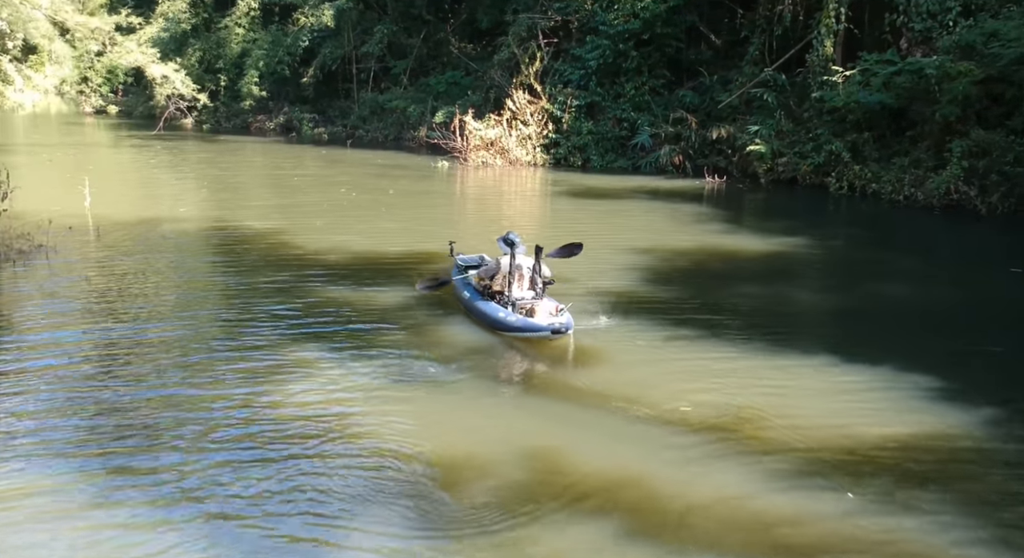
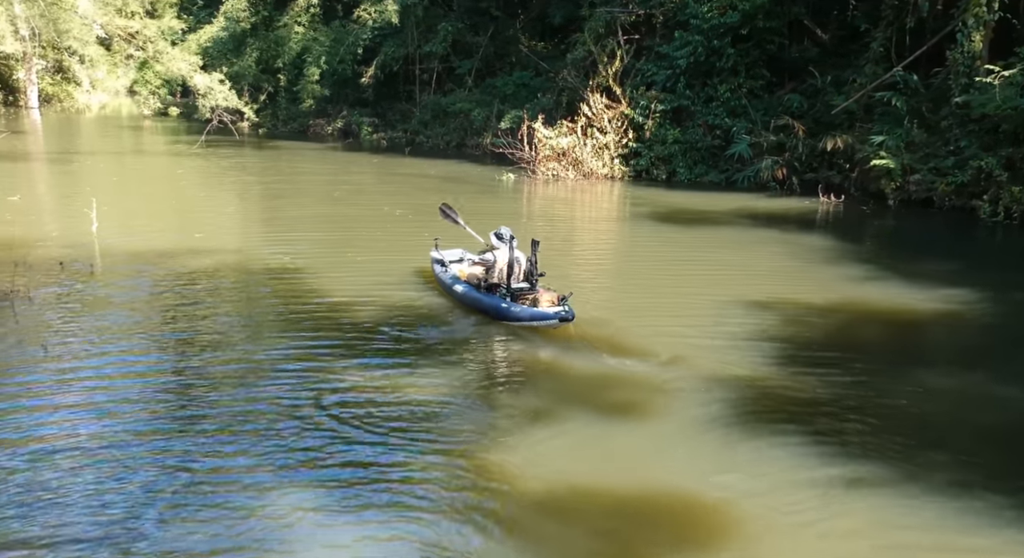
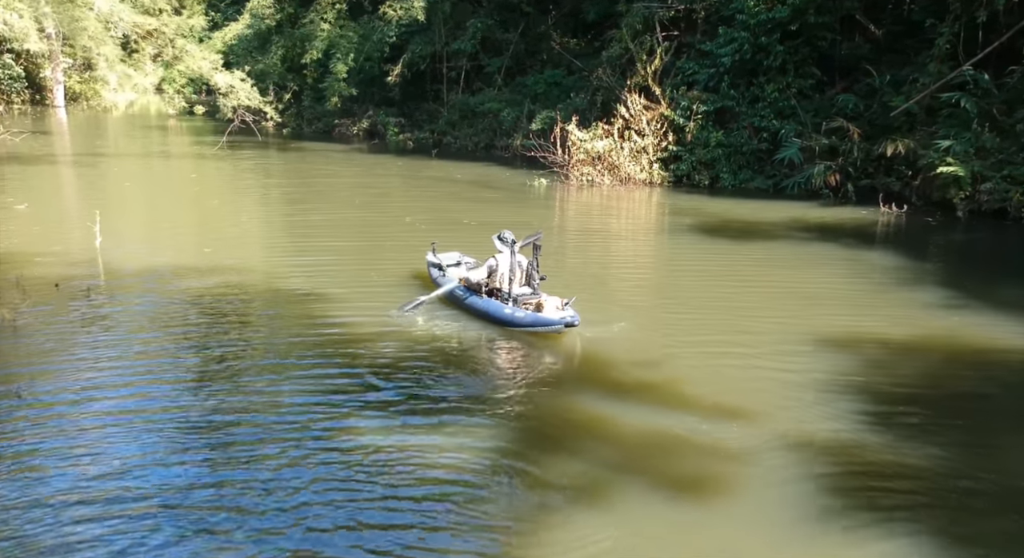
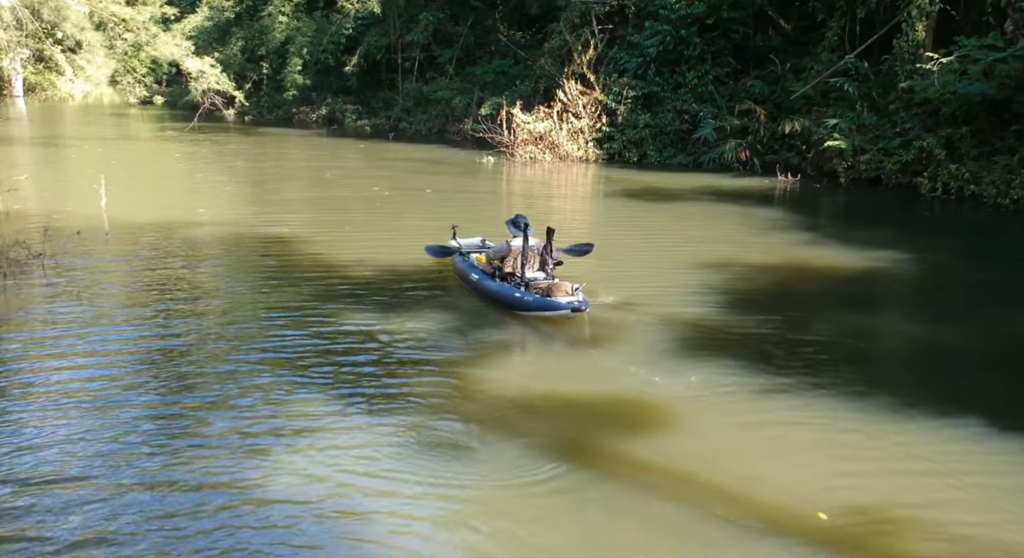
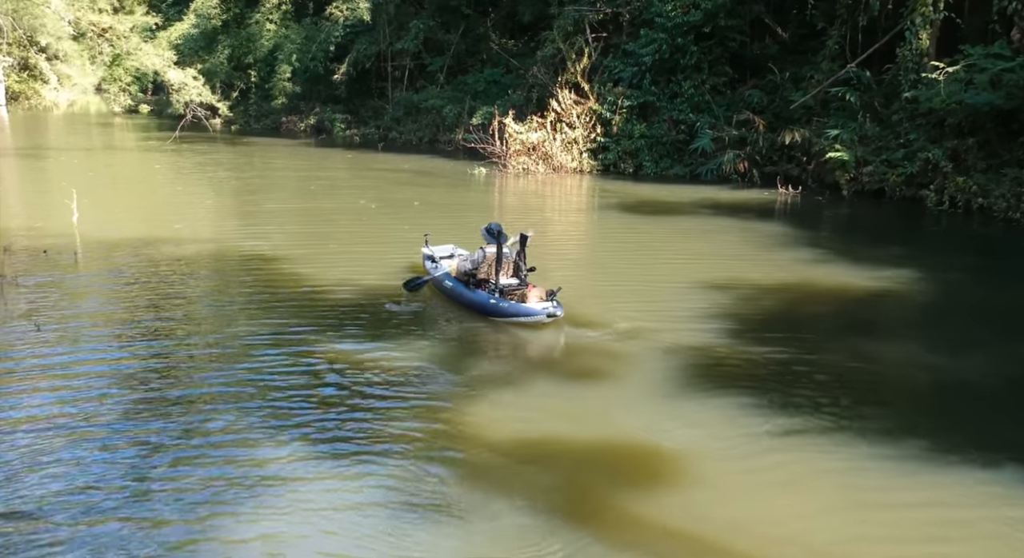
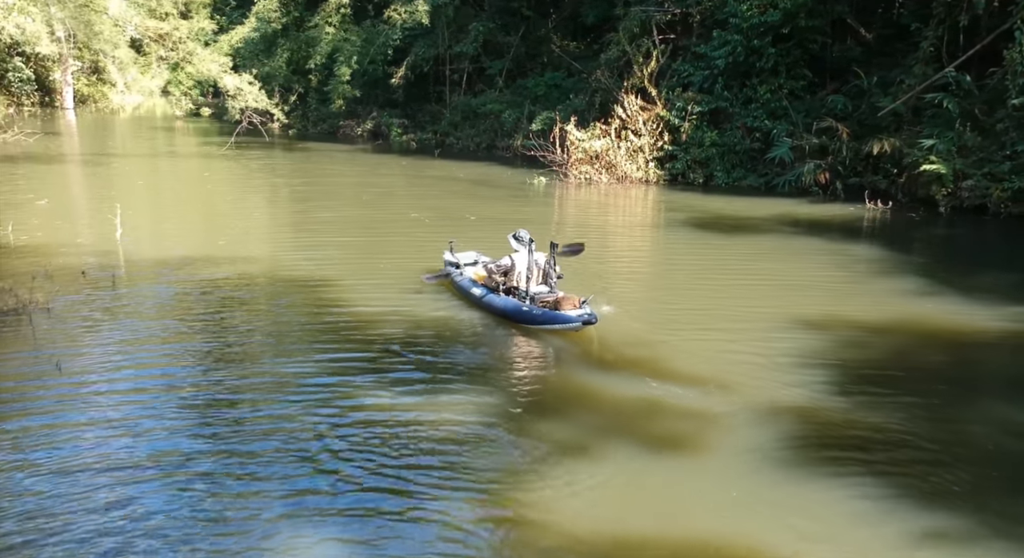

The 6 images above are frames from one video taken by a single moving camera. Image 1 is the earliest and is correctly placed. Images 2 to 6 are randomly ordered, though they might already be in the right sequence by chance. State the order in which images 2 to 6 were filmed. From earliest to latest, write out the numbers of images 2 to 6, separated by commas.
4, 5, 2, 6, 3
